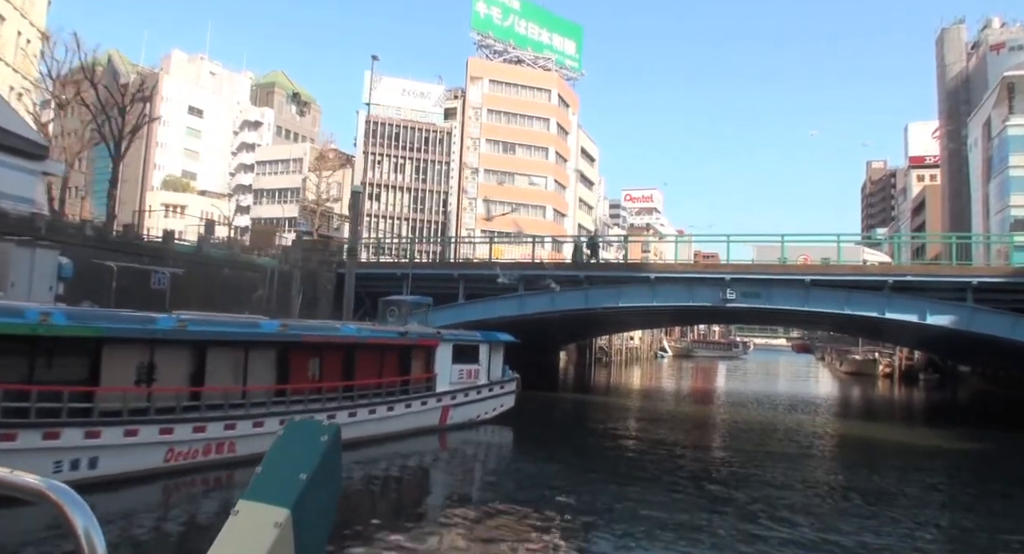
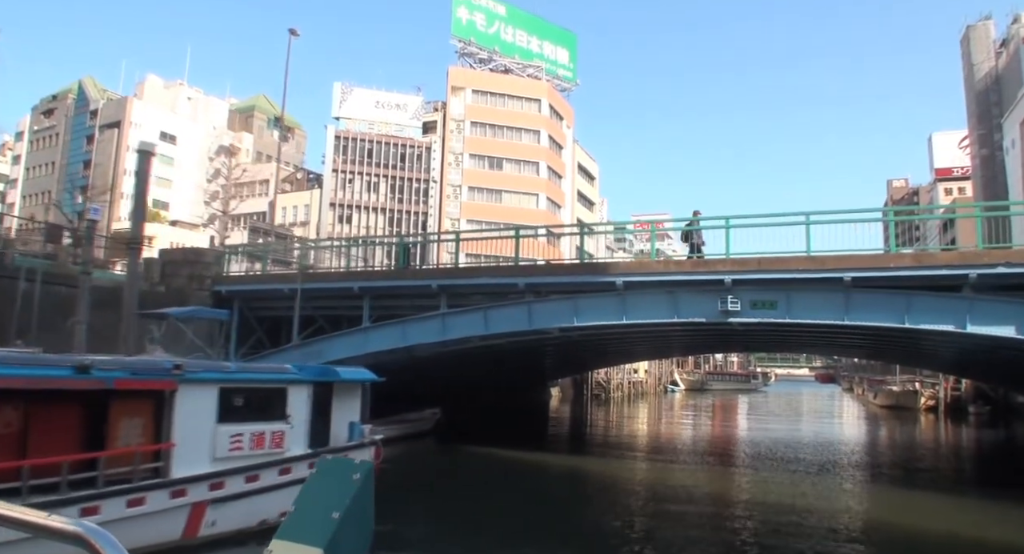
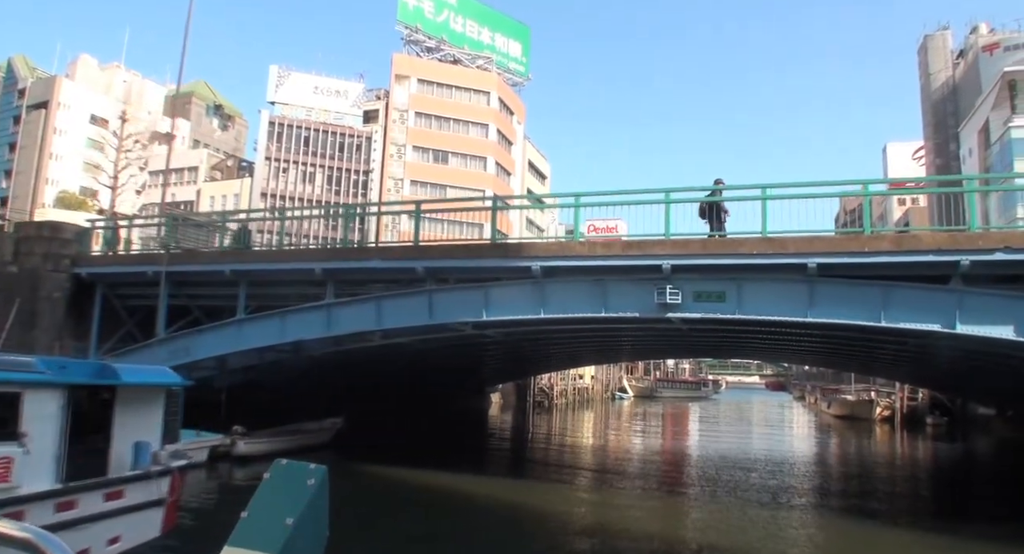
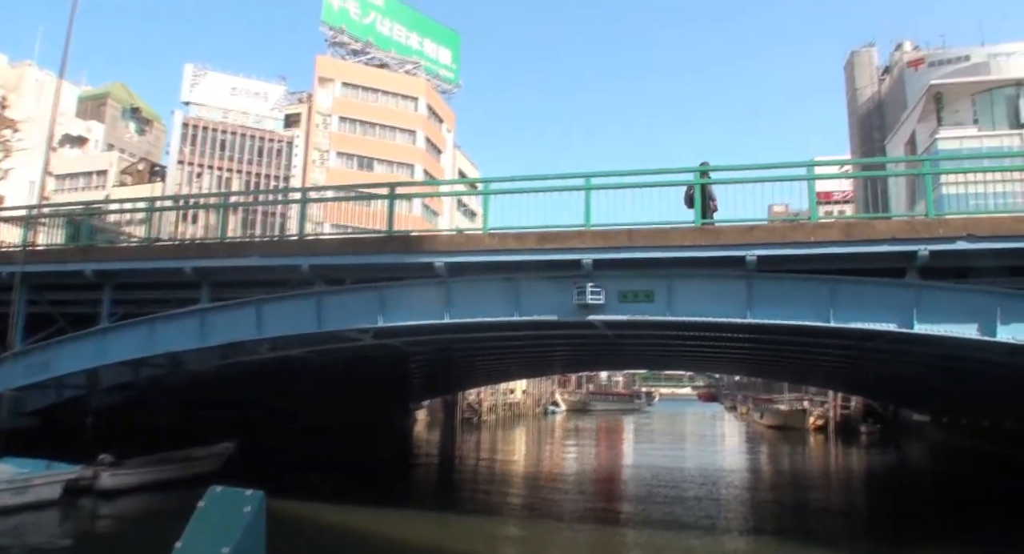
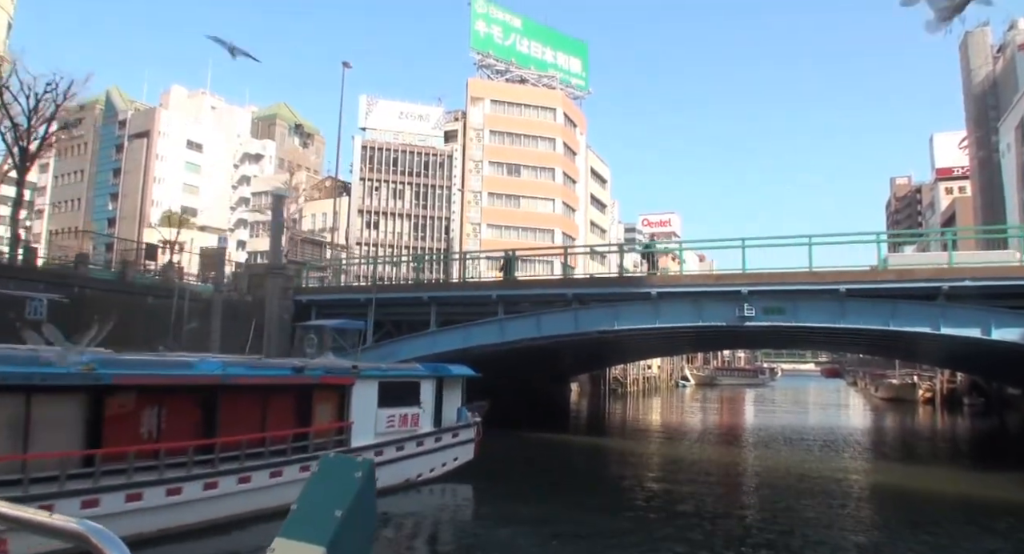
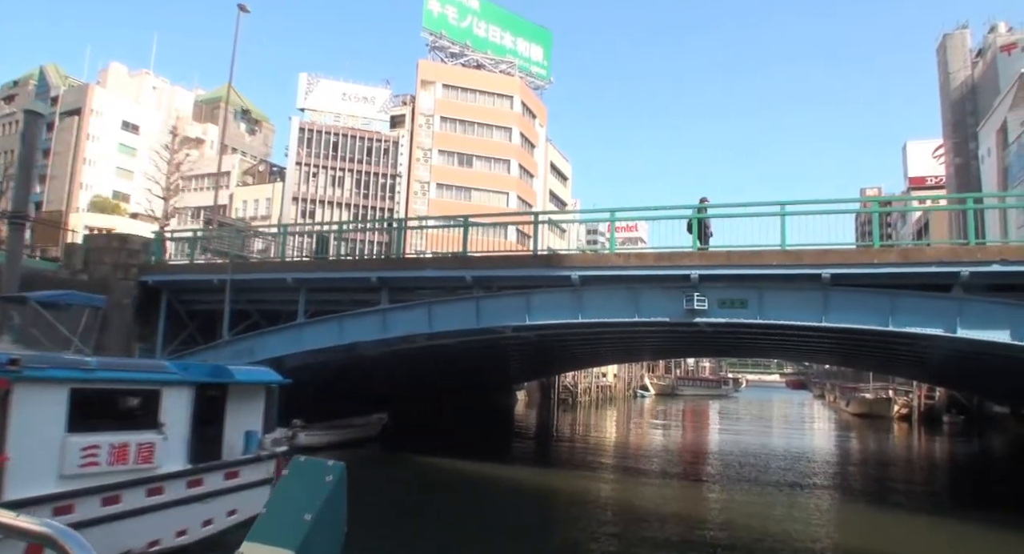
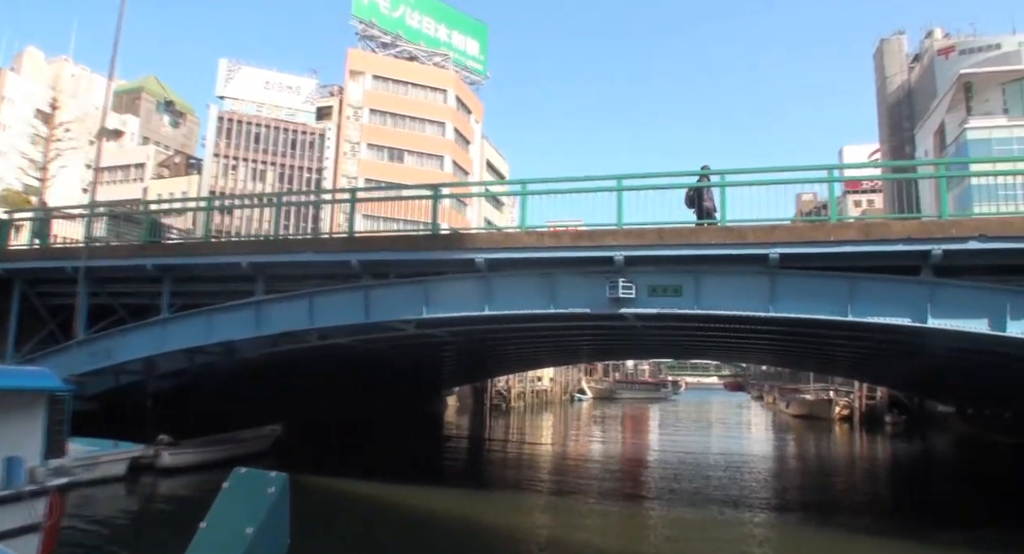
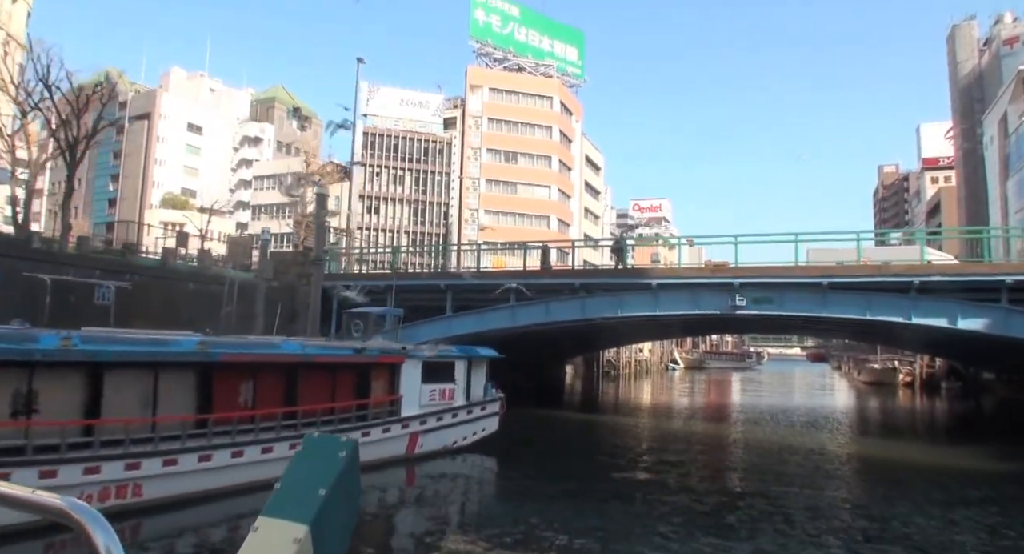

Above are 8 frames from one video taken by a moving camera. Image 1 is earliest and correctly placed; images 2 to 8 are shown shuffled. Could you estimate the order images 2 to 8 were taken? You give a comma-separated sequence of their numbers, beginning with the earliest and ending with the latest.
8, 5, 2, 6, 3, 7, 4
